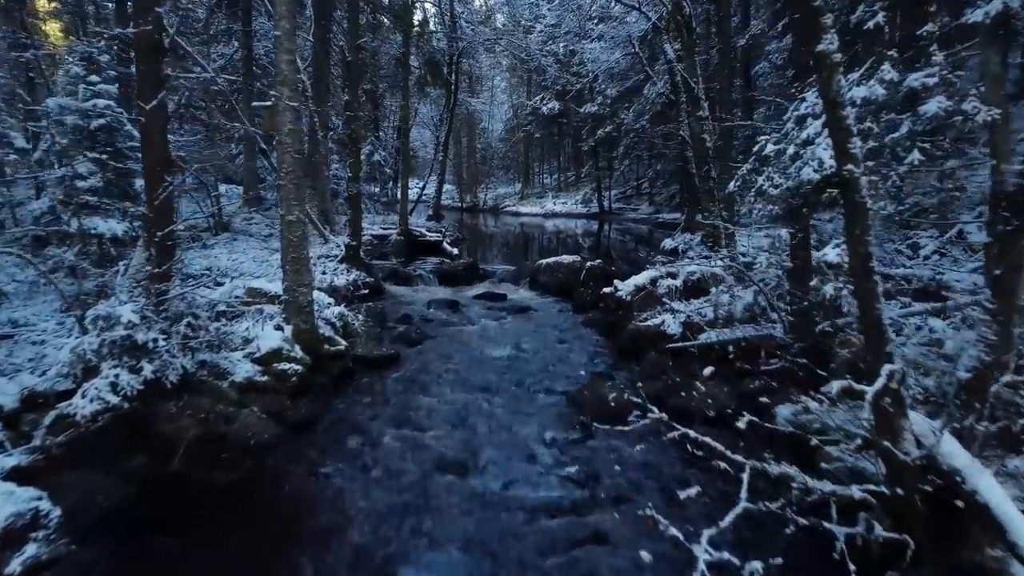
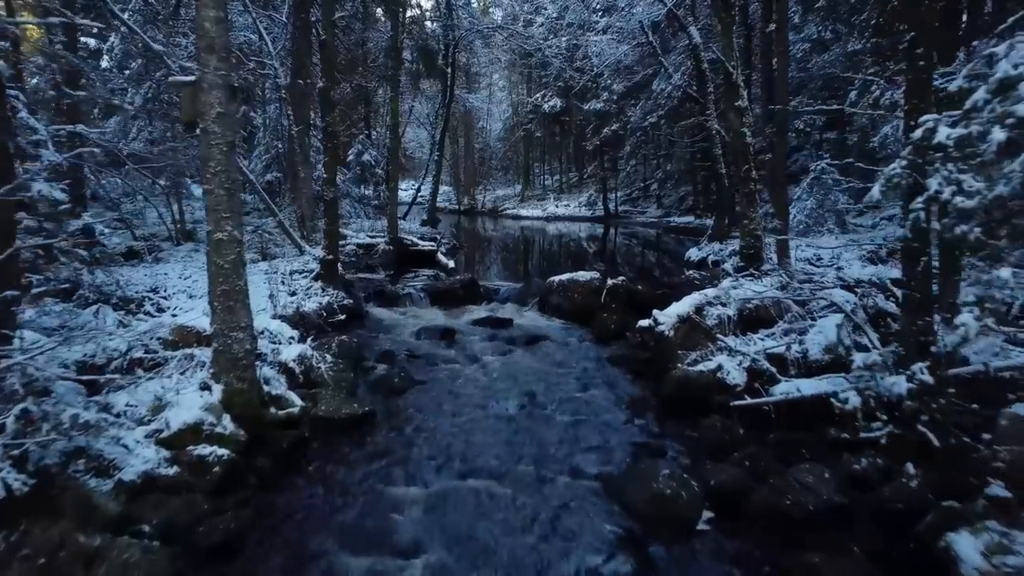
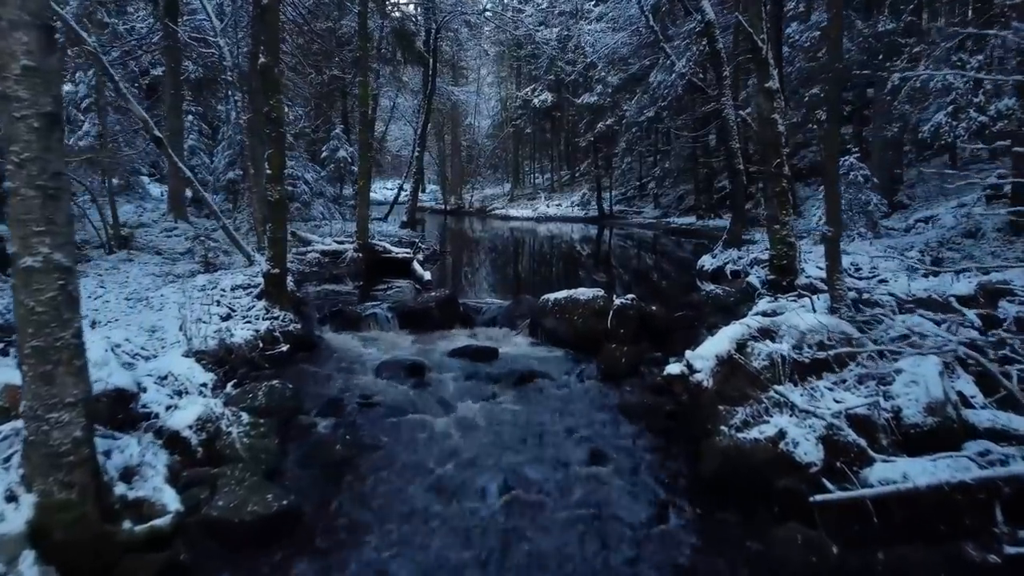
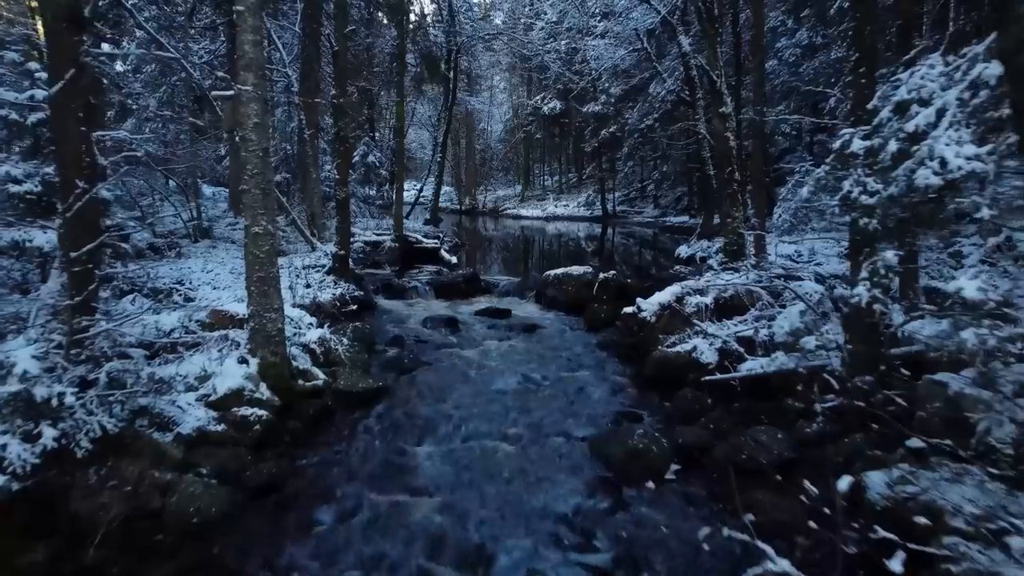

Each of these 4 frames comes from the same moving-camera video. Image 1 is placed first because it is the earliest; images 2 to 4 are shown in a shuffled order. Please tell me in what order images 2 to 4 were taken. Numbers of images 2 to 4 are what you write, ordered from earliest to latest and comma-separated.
4, 2, 3
